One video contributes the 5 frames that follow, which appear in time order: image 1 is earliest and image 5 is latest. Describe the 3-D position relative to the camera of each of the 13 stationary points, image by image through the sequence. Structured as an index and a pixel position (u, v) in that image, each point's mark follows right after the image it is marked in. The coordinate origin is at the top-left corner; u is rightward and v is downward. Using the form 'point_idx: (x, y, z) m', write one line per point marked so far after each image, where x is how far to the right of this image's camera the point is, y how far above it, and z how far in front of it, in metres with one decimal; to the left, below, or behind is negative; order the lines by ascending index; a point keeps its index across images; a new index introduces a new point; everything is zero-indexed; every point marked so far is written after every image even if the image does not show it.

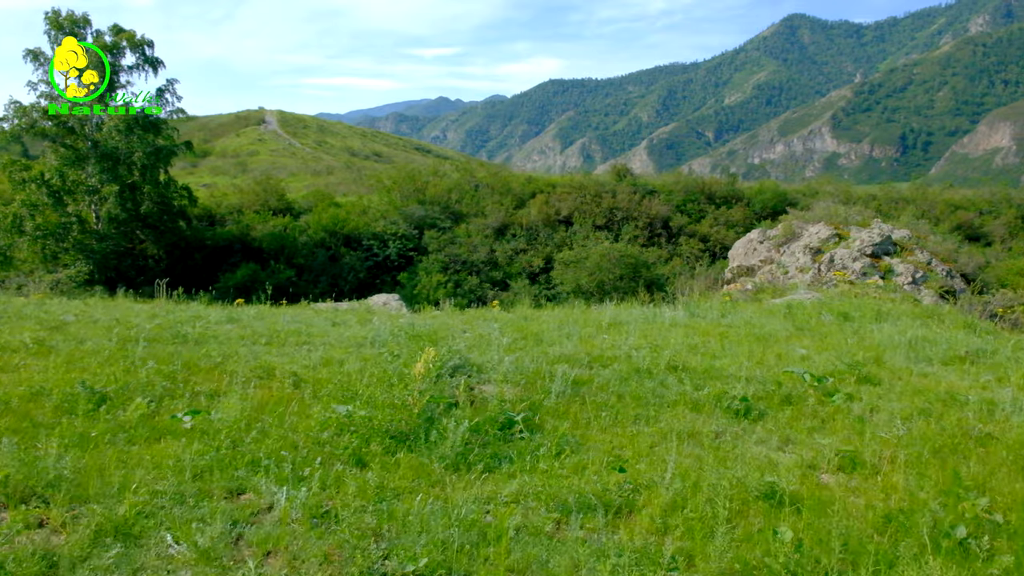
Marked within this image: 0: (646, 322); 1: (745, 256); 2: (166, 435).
0: (+1.2, -0.3, +7.4) m
1: (+4.2, +0.6, +15.2) m
2: (-1.6, -0.7, +4.0) m
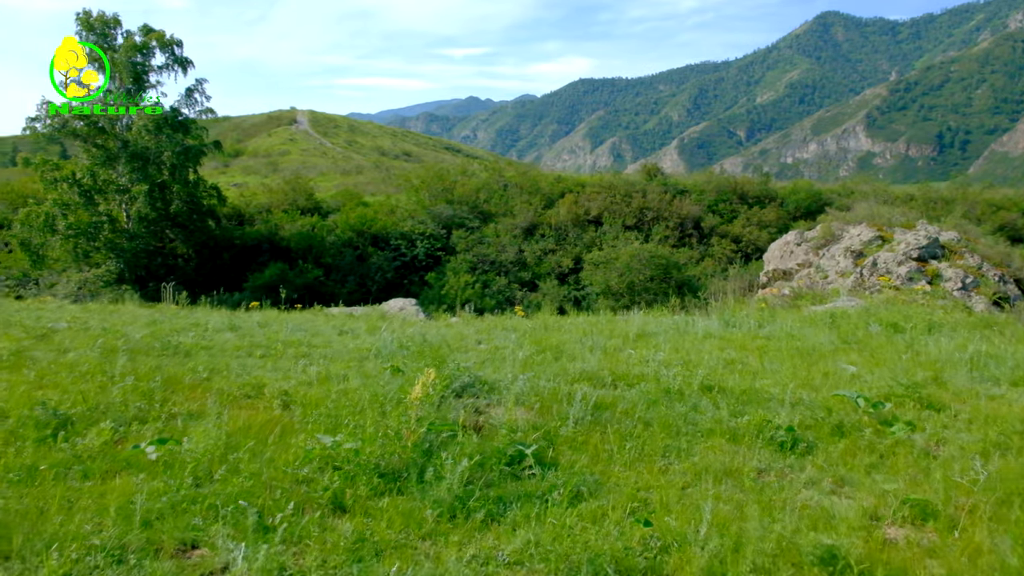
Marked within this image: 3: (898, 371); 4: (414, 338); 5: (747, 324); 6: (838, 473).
0: (+1.3, -0.4, +6.8) m
1: (+4.6, +0.5, +14.5) m
2: (-1.6, -0.7, +3.5) m
3: (+2.6, -0.6, +5.7) m
4: (-0.7, -0.4, +6.4) m
5: (+2.1, -0.3, +7.6) m
6: (+1.4, -0.8, +3.7) m
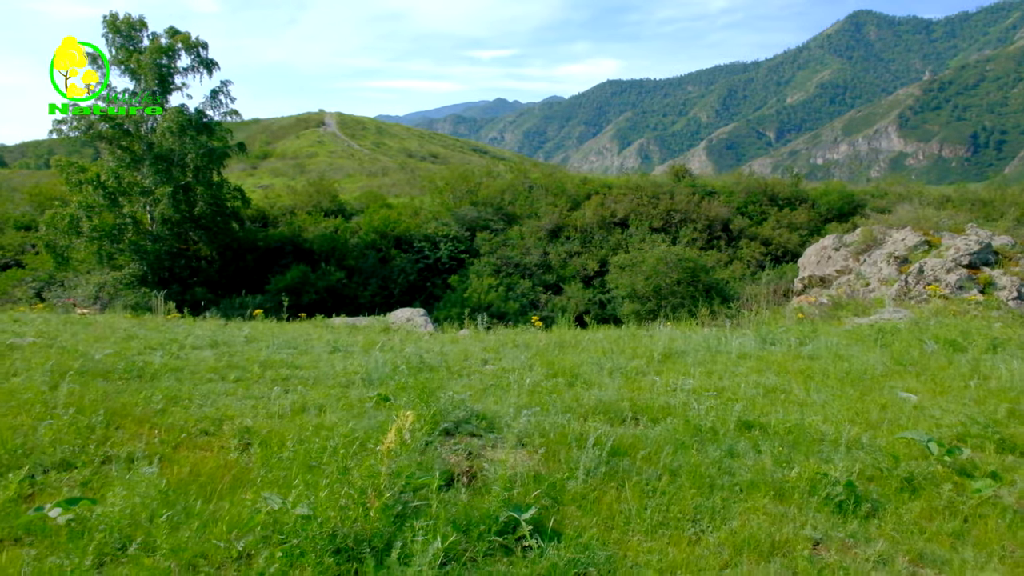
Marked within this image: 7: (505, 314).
0: (+1.4, -0.5, +6.1) m
1: (+4.9, +0.4, +13.6) m
2: (-1.6, -0.8, +2.8) m
3: (+2.6, -0.7, +4.8) m
4: (-0.7, -0.5, +5.7) m
5: (+2.2, -0.4, +6.8) m
6: (+1.4, -0.9, +3.0) m
7: (+0.3, -0.3, +17.6) m
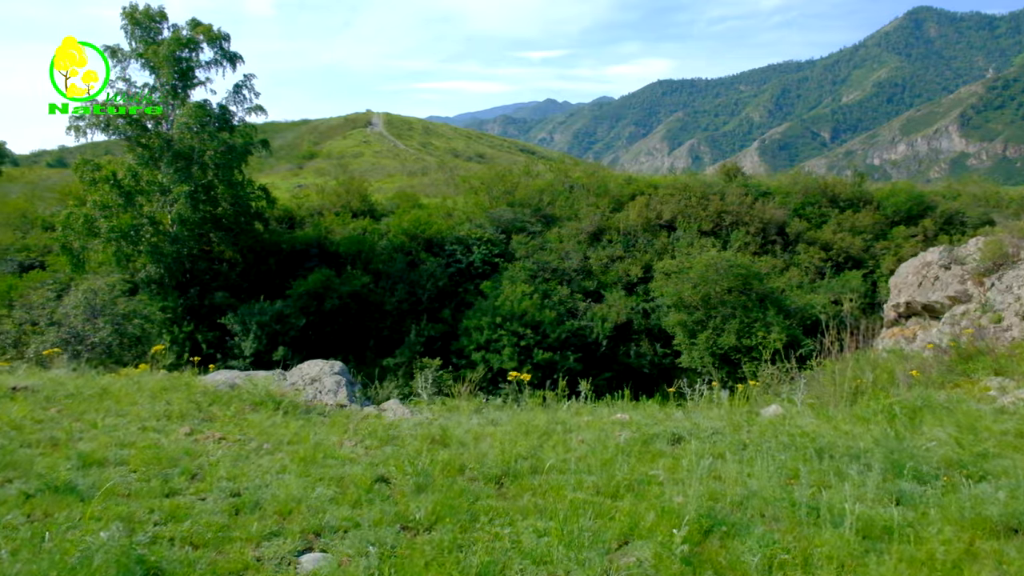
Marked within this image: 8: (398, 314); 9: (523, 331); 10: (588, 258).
0: (+0.9, -0.8, +2.8) m
1: (+4.9, 0.0, +10.2) m
2: (-2.3, -1.1, -0.2) m
3: (+2.1, -1.0, +1.5) m
4: (-1.2, -0.8, +2.6) m
5: (+1.8, -0.8, +3.6) m
6: (+0.8, -1.2, -0.3) m
7: (+0.5, -0.6, +14.4) m
8: (-2.1, -0.5, +16.0) m
9: (+0.2, -0.7, +14.1) m
10: (+1.5, +0.6, +19.9) m
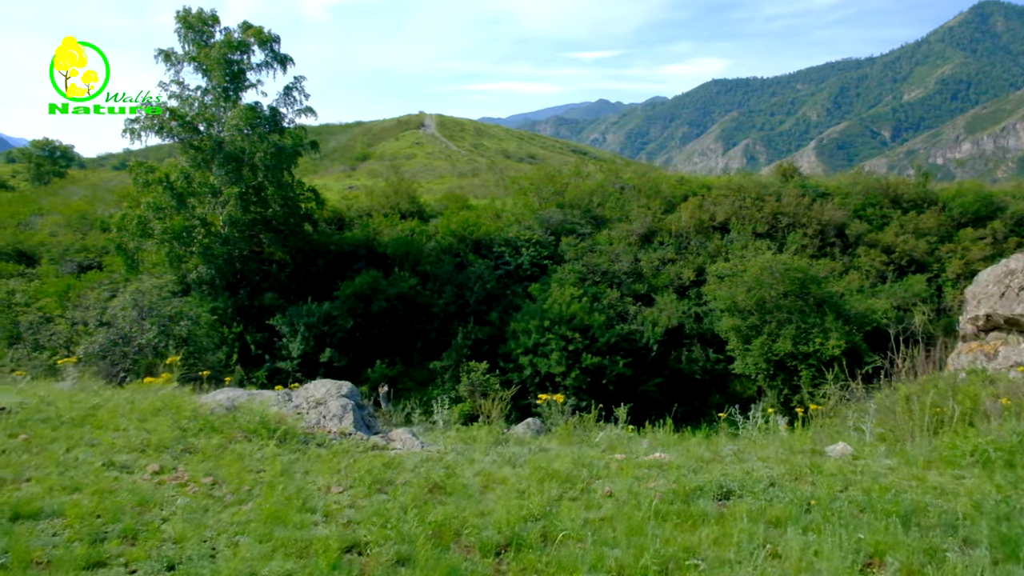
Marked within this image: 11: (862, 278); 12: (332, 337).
0: (+0.9, -0.9, +2.1) m
1: (+5.3, -0.1, +9.2) m
2: (-2.5, -1.2, -0.8) m
3: (+2.0, -1.1, +0.8) m
4: (-1.2, -0.9, +2.0) m
5: (+1.8, -0.8, +2.8) m
6: (+0.6, -1.3, -1.0) m
7: (+1.2, -0.7, +13.7) m
8: (-1.3, -0.6, +15.5) m
9: (+0.9, -0.8, +13.4) m
10: (+2.5, +0.5, +19.1) m
11: (+7.9, +0.1, +18.9) m
12: (-3.0, -0.8, +13.7) m
